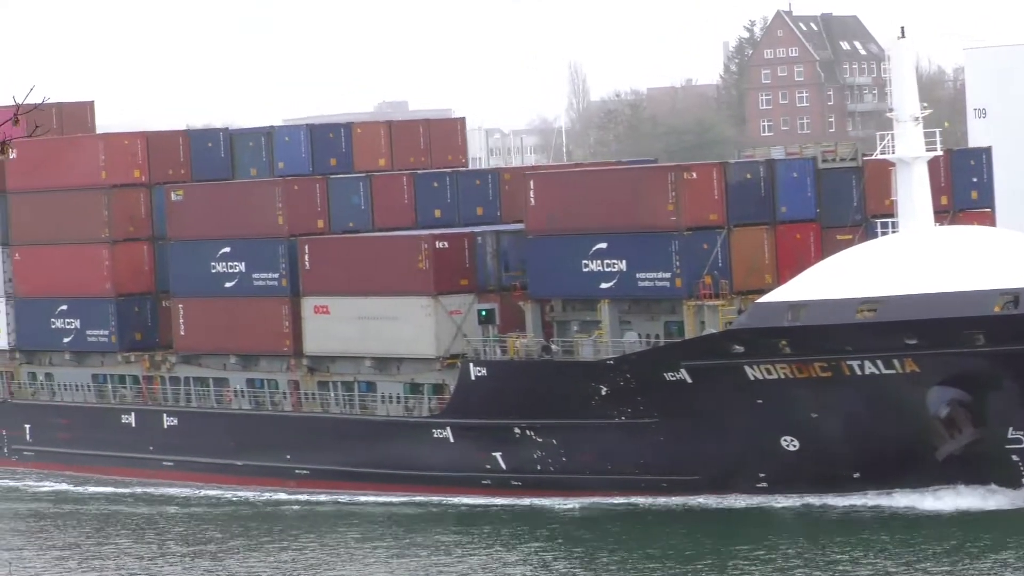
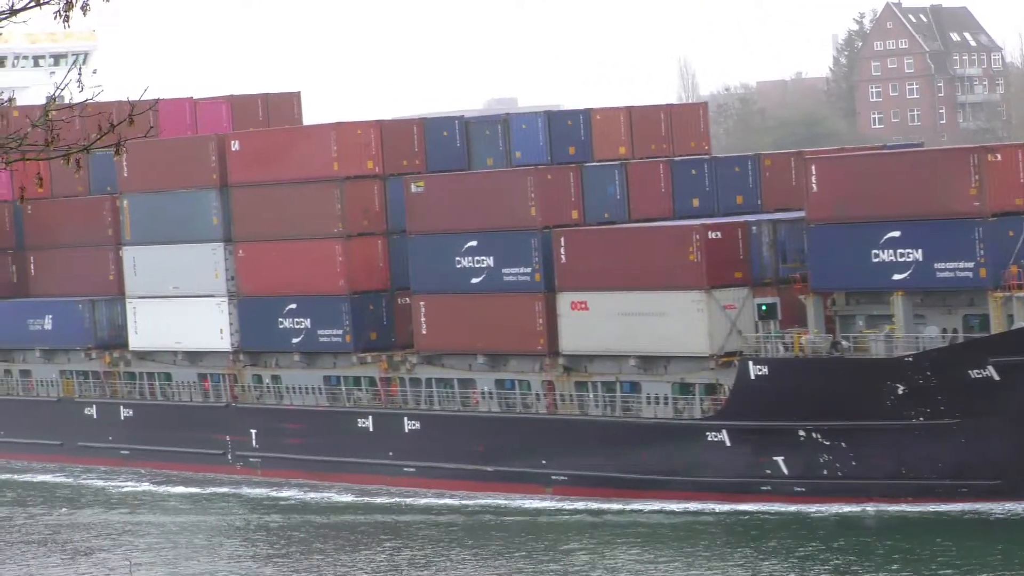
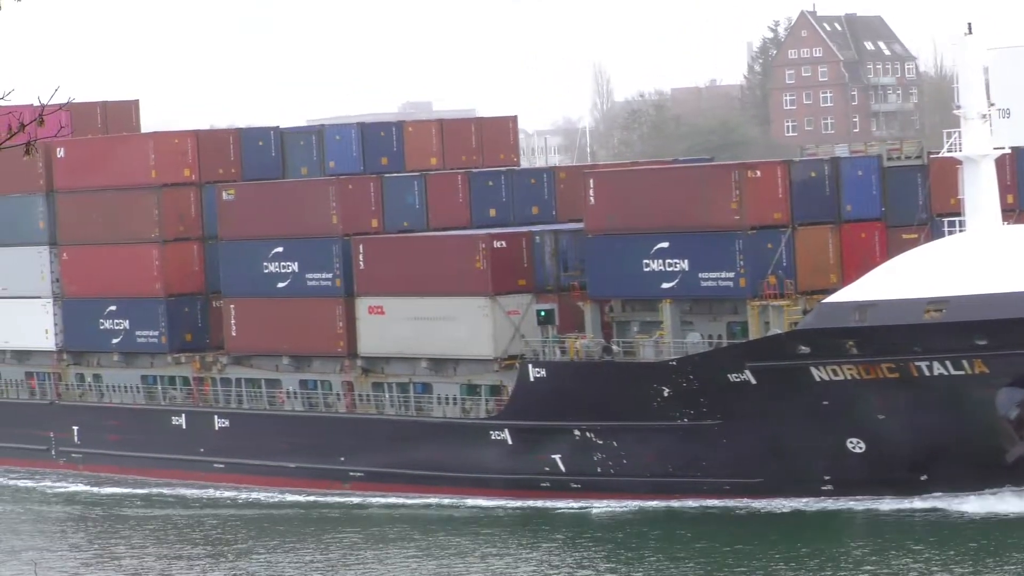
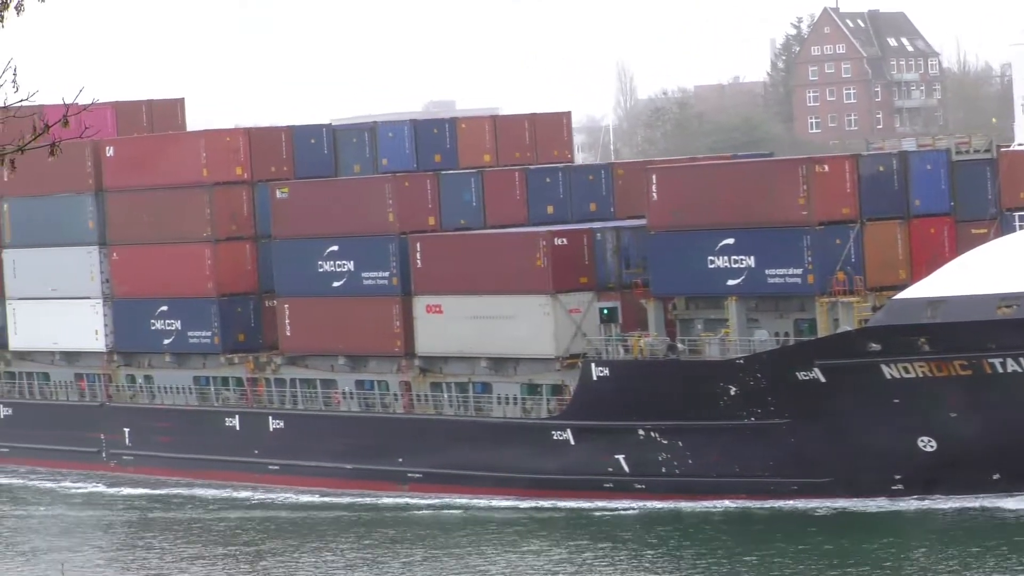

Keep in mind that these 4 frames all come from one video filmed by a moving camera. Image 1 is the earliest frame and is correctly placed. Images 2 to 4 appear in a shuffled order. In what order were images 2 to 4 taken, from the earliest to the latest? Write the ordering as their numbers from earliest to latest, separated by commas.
3, 4, 2
